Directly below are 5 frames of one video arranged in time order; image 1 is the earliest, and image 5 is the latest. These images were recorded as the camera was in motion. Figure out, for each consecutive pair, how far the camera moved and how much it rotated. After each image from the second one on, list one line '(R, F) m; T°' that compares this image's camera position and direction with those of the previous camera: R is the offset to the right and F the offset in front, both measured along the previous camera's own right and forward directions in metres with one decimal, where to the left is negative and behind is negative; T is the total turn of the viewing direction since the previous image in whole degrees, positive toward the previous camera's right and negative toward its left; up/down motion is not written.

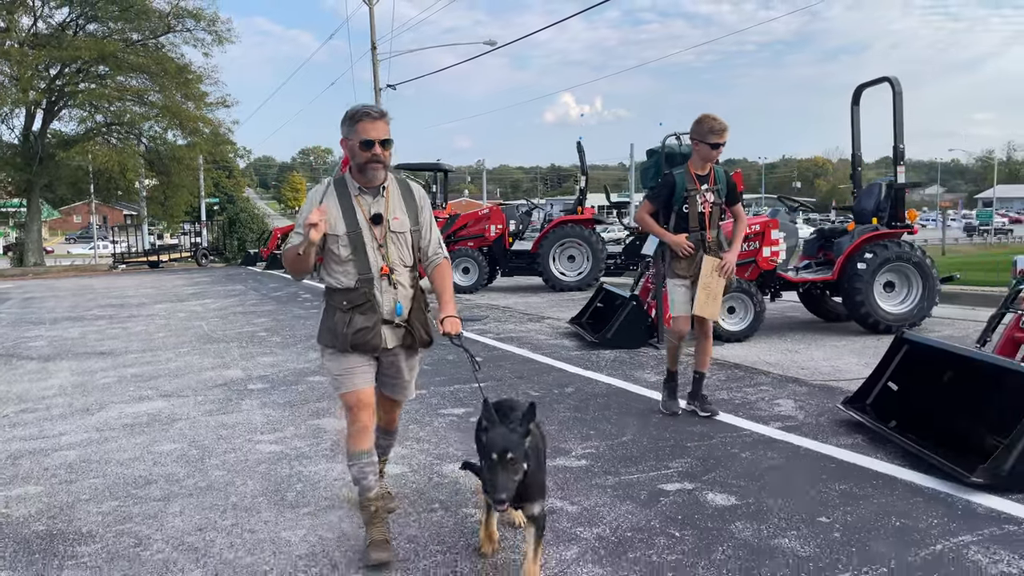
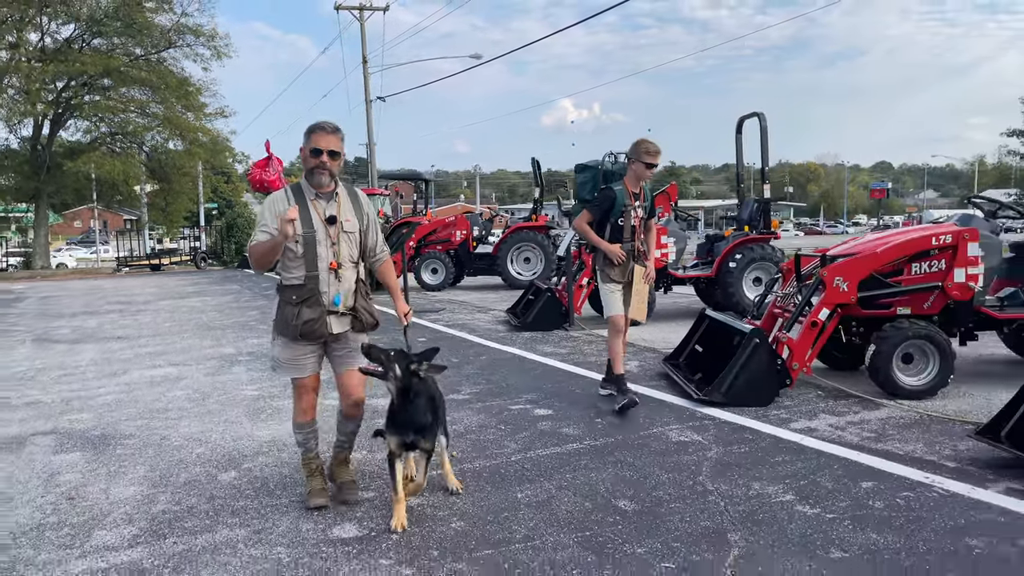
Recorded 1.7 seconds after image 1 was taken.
(+0.7, -1.9) m; 0°
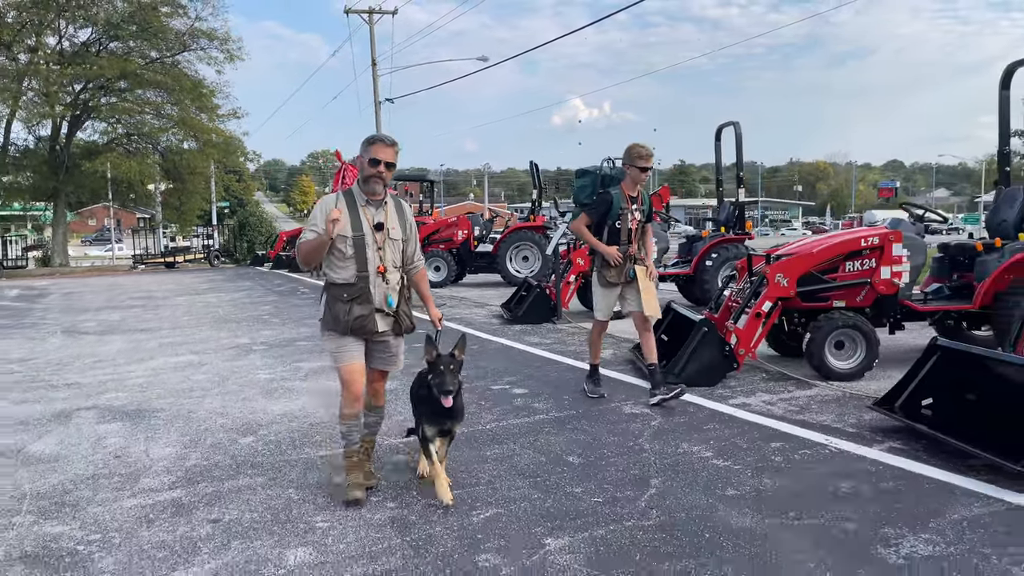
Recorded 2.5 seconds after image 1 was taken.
(+0.2, -0.8) m; -1°
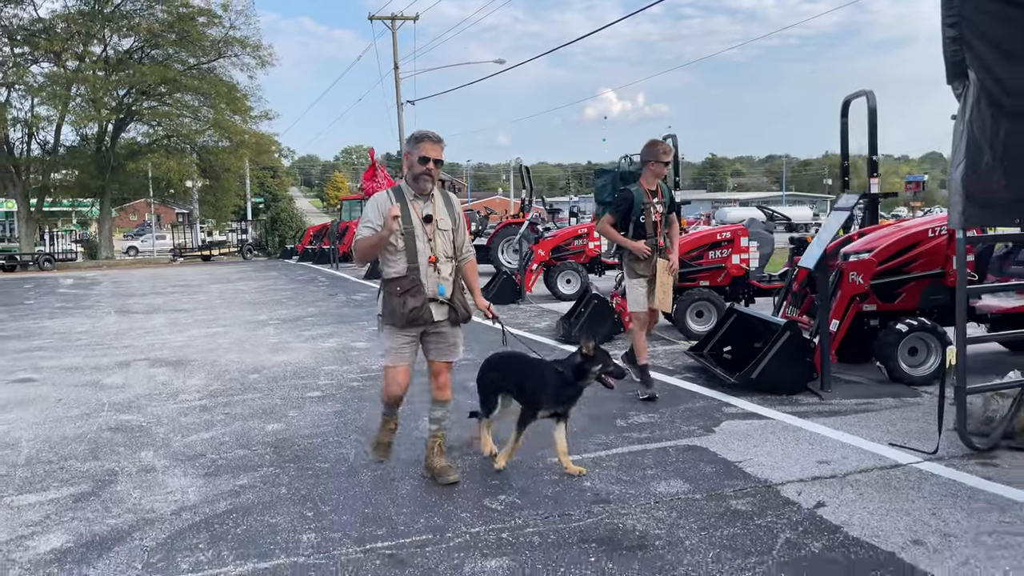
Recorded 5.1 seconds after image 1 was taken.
(+0.9, -2.0) m; -2°
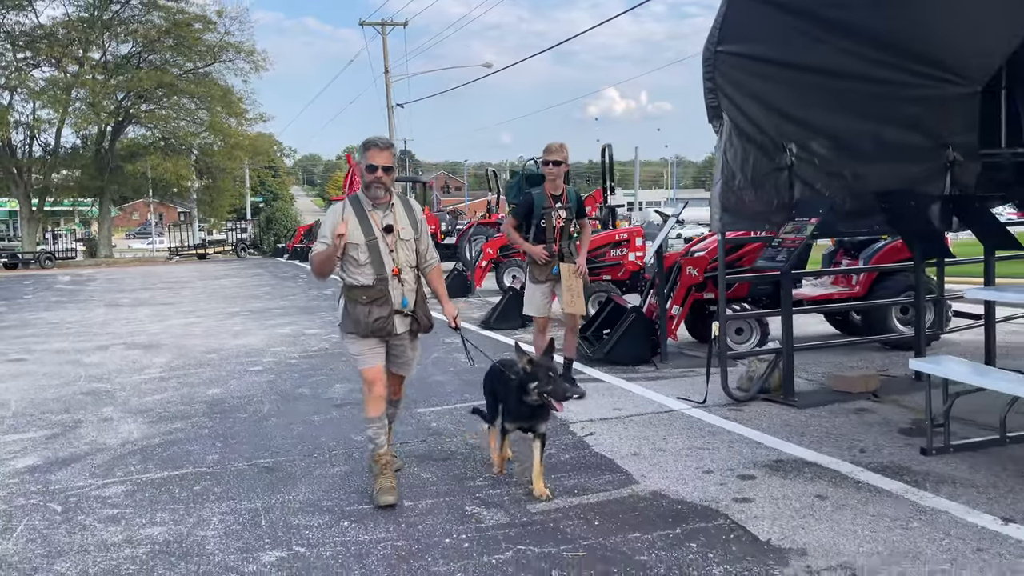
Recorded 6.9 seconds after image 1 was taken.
(+0.9, -1.3) m; 0°
